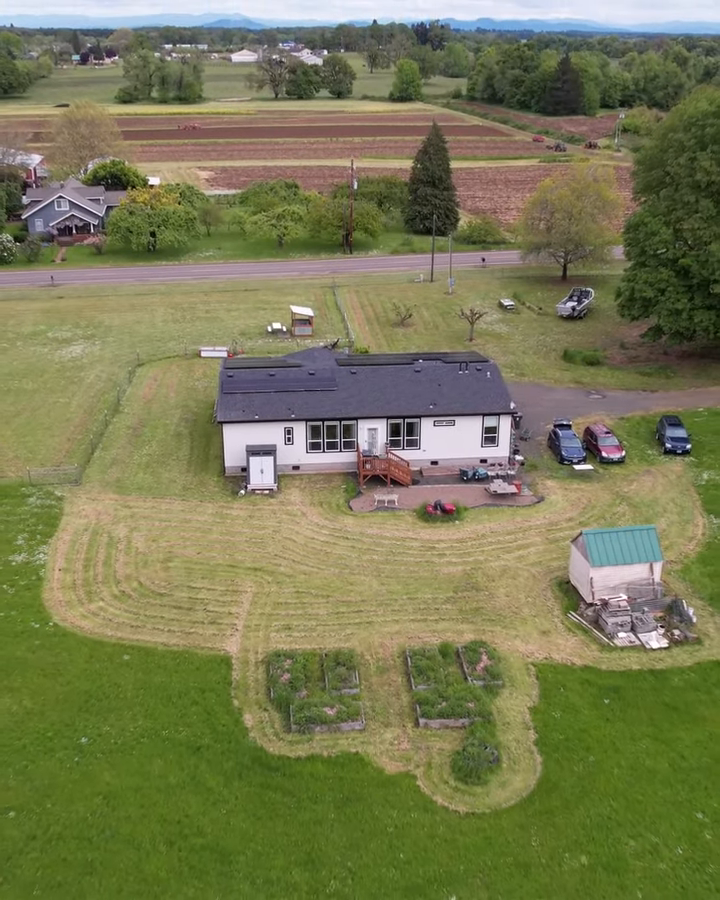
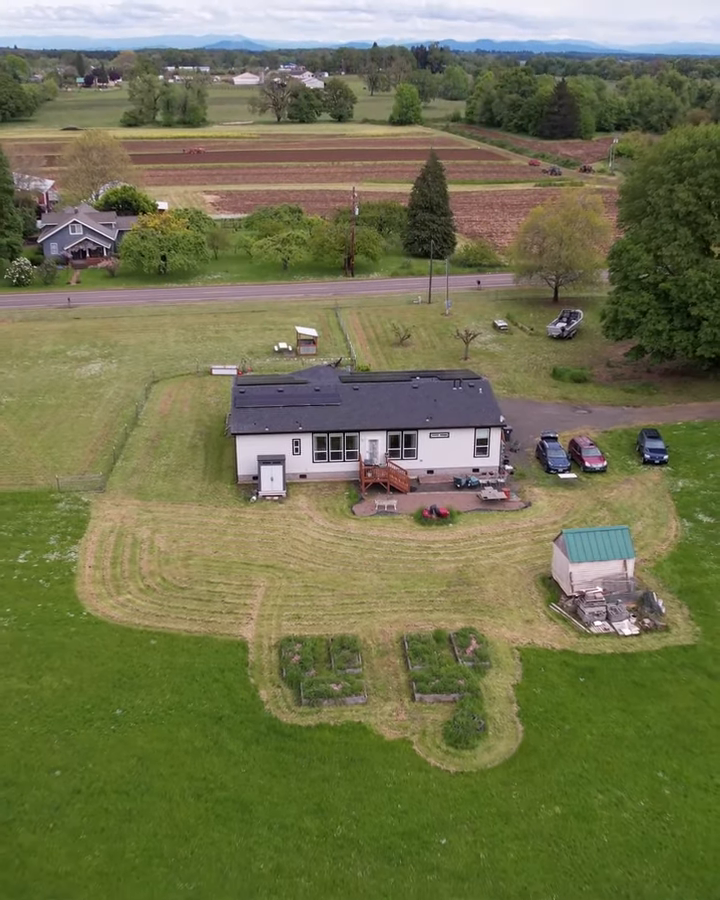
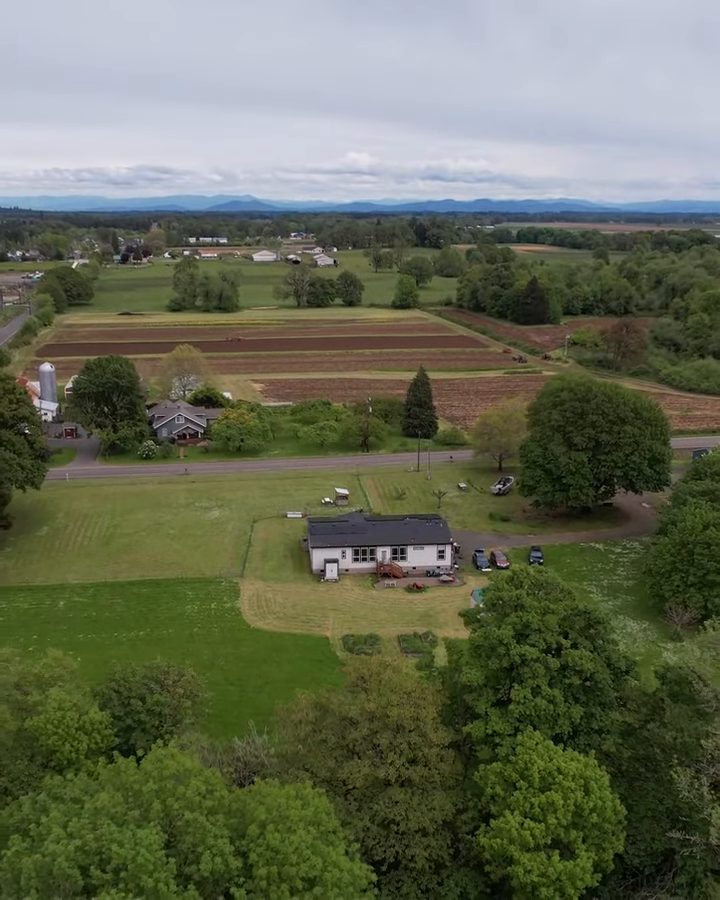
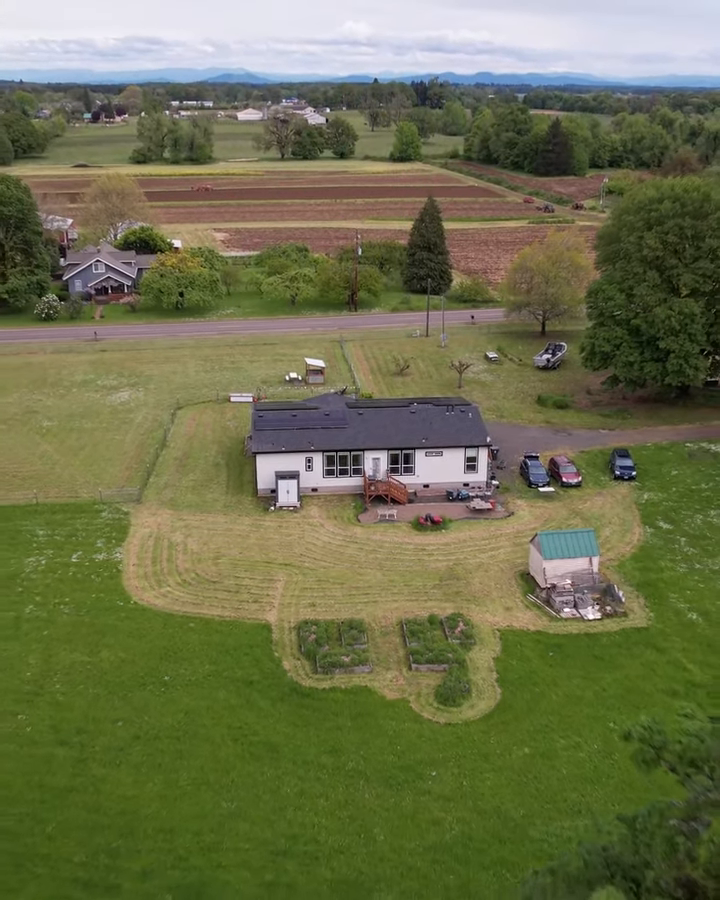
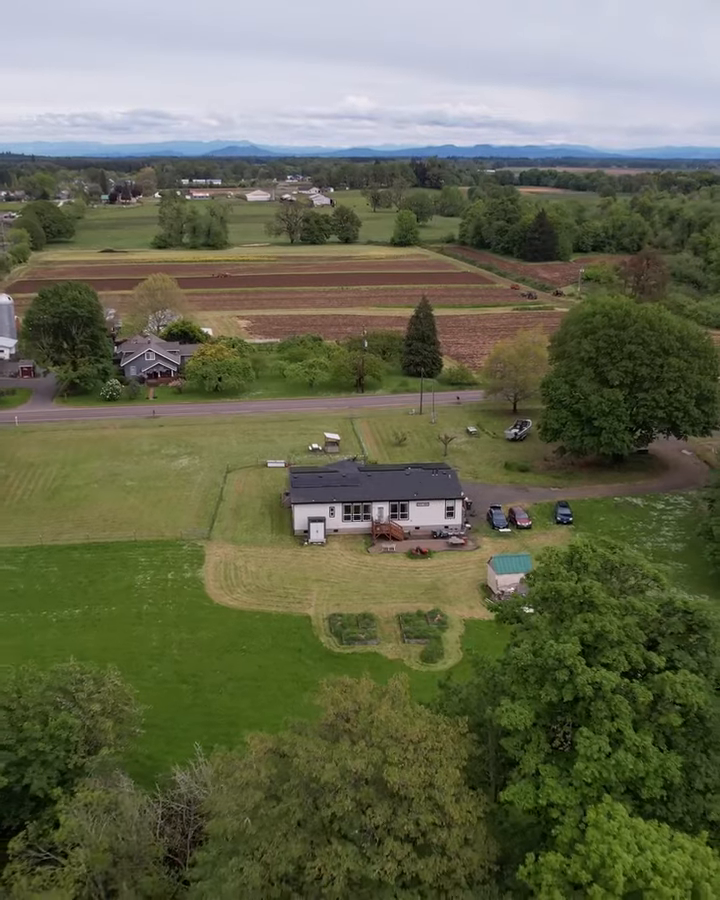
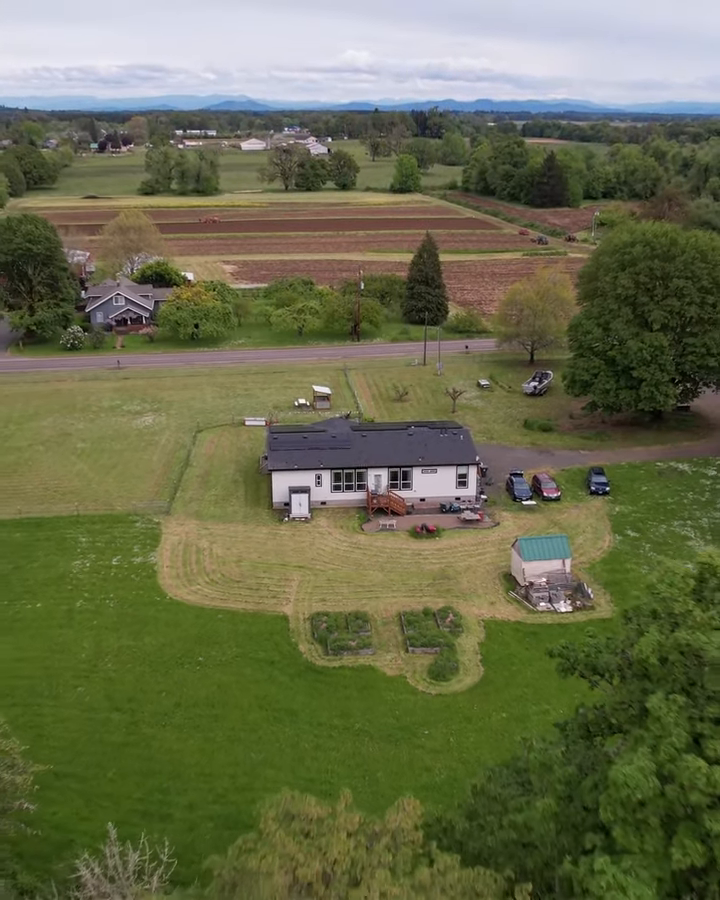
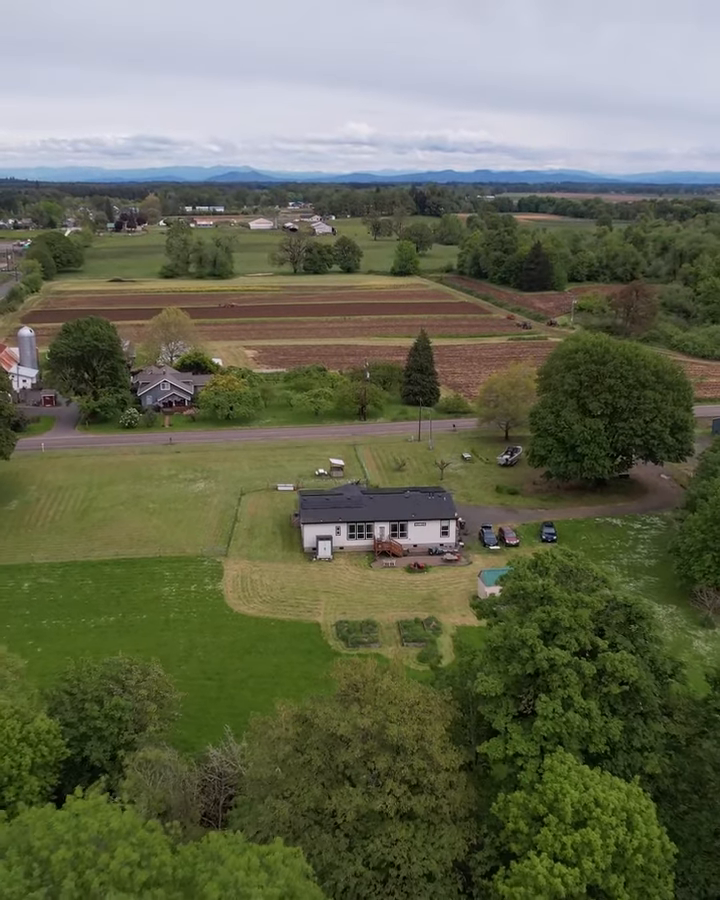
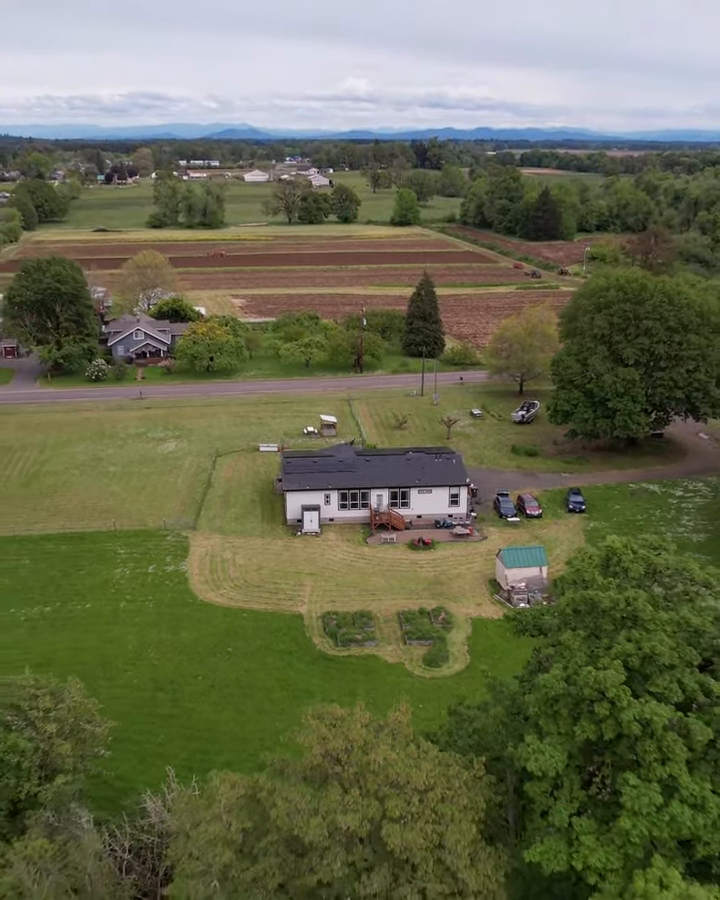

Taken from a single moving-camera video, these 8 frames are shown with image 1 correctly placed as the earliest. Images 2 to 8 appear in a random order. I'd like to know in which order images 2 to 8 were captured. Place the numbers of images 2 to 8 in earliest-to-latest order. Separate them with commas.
2, 4, 6, 8, 5, 7, 3
